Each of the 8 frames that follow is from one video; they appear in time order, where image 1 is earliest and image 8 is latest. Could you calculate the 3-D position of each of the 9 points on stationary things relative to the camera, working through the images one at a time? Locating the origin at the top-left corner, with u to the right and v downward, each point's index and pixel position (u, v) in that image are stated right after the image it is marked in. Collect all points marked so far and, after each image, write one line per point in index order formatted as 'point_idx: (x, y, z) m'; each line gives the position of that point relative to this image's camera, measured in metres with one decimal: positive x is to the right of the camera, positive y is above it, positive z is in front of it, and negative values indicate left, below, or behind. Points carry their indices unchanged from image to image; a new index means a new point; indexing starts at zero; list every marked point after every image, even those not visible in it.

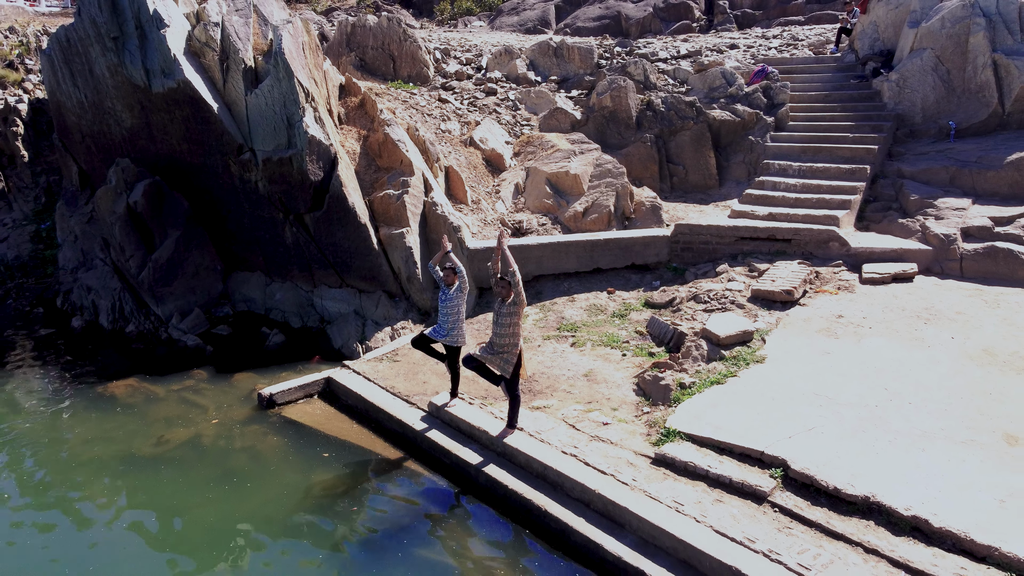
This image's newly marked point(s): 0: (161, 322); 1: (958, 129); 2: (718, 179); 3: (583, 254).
0: (-4.6, -0.4, +10.5) m
1: (+5.3, +1.9, +9.4) m
2: (+2.8, +1.5, +10.5) m
3: (+0.8, +0.4, +8.8) m
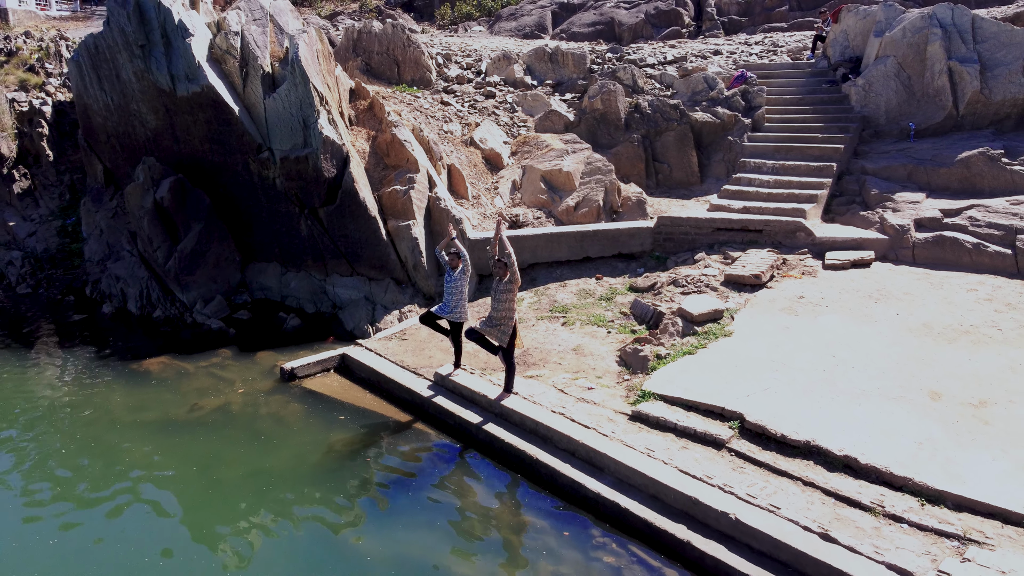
0: (-4.7, -0.3, +11.3) m
1: (+5.3, +2.1, +10.2) m
2: (+2.7, +1.6, +11.4) m
3: (+0.8, +0.5, +9.7) m
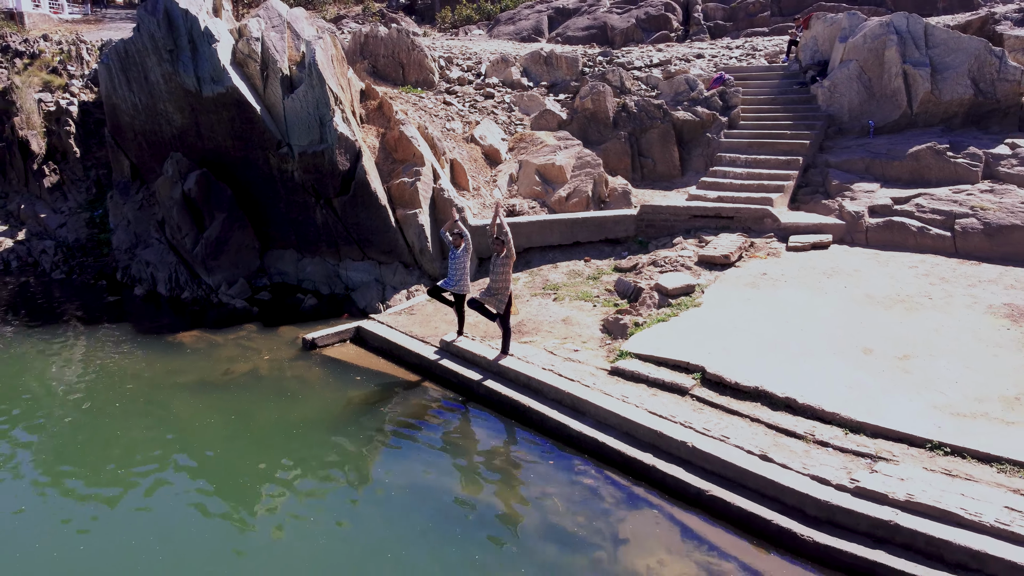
0: (-4.7, 0.0, +12.4) m
1: (+5.3, +2.3, +11.3) m
2: (+2.7, +1.9, +12.4) m
3: (+0.7, +0.8, +10.8) m
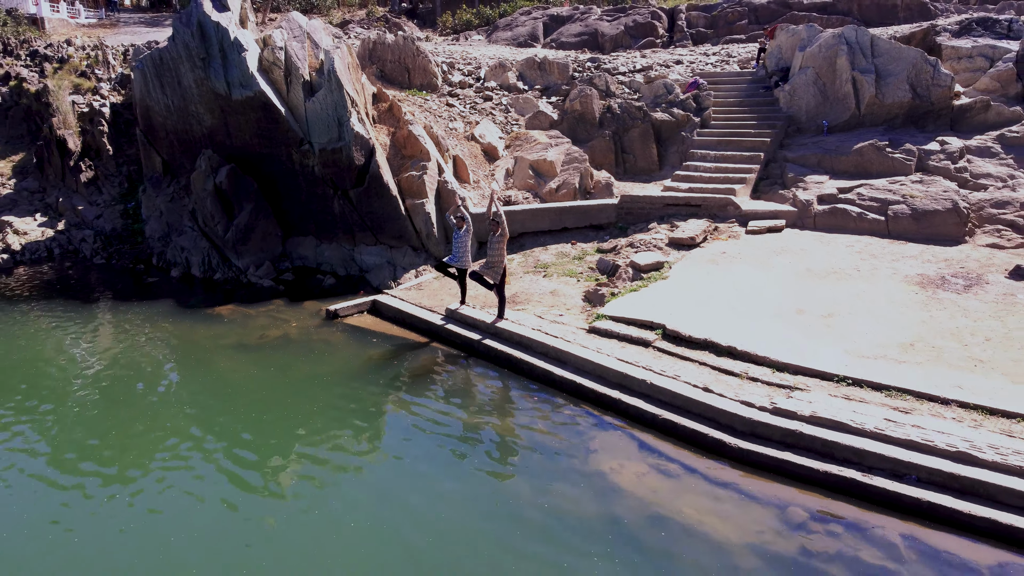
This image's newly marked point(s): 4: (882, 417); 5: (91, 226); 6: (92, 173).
0: (-4.8, +0.3, +13.9) m
1: (+5.2, +2.6, +12.8) m
2: (+2.6, +2.2, +13.9) m
3: (+0.7, +1.1, +12.3) m
4: (+3.1, -1.1, +6.6) m
5: (-9.1, +1.3, +16.9) m
6: (-9.6, +2.6, +17.9) m
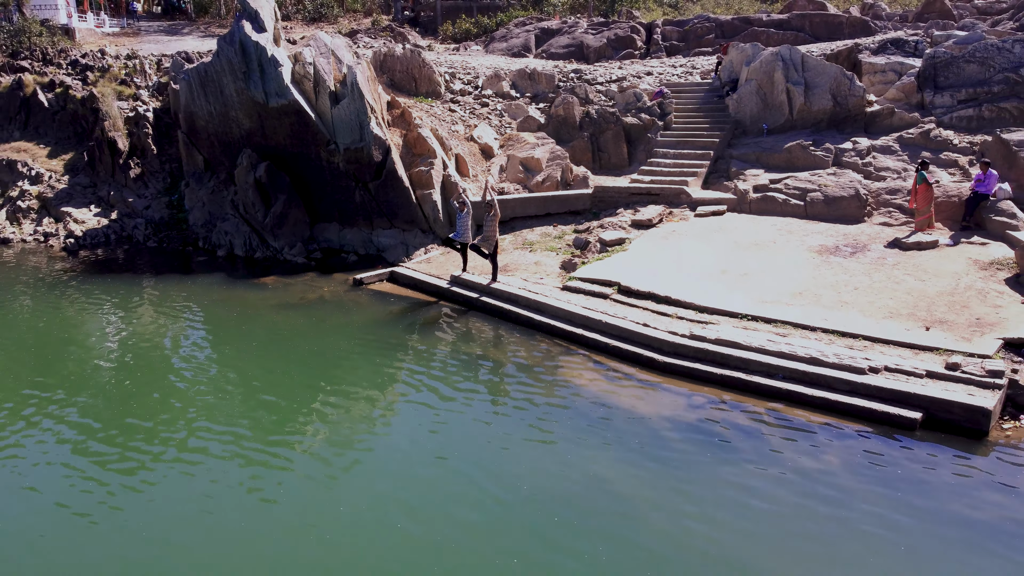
0: (-4.9, +0.8, +16.4) m
1: (+5.1, +3.1, +15.4) m
2: (+2.5, +2.7, +16.5) m
3: (+0.5, +1.6, +14.8) m
4: (+3.0, -0.6, +9.2) m
5: (-9.3, +1.8, +19.5) m
6: (-9.8, +3.1, +20.5) m
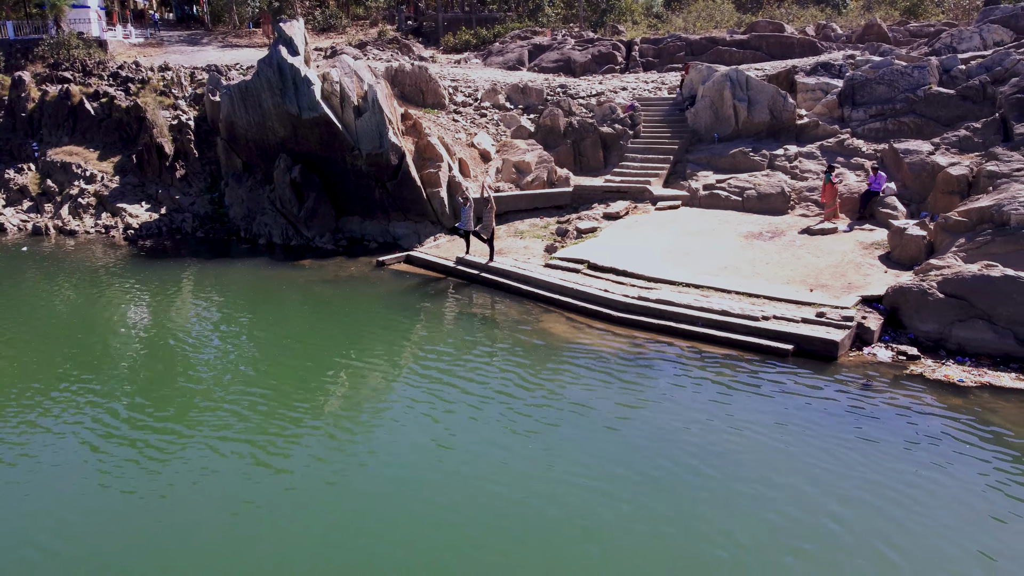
0: (-5.1, +1.2, +19.6) m
1: (+4.9, +3.6, +18.5) m
2: (+2.3, +3.1, +19.6) m
3: (+0.4, +2.0, +18.0) m
4: (+2.8, -0.2, +12.3) m
5: (-9.4, +2.2, +22.6) m
6: (-9.9, +3.5, +23.6) m
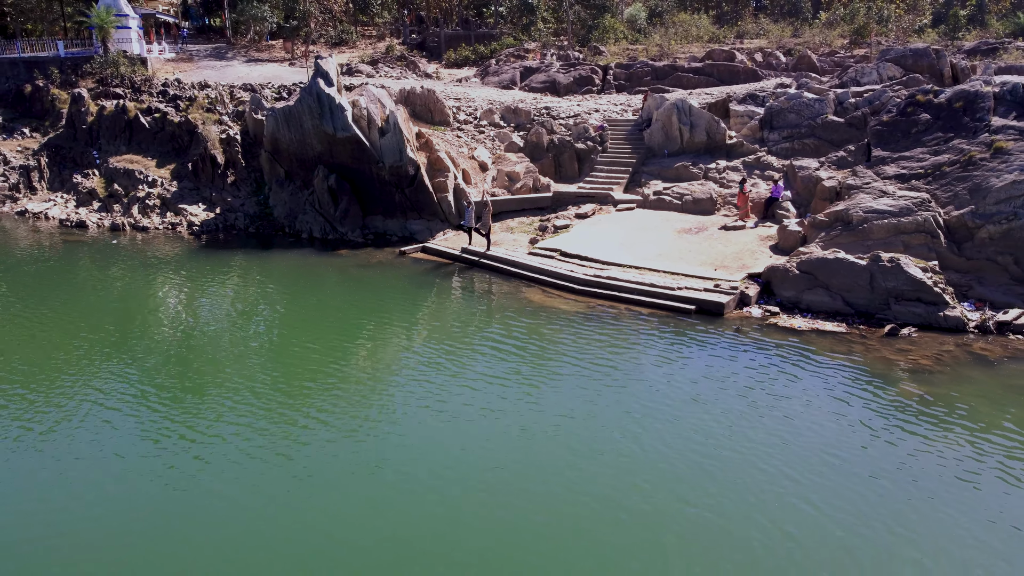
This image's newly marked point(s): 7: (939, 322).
0: (-5.3, +1.6, +24.4) m
1: (+4.7, +4.0, +23.4) m
2: (+2.1, +3.6, +24.5) m
3: (+0.2, +2.5, +22.8) m
4: (+2.6, +0.3, +17.2) m
5: (-9.6, +2.7, +27.4) m
6: (-10.2, +4.0, +28.4) m
7: (+7.8, -0.6, +14.2) m
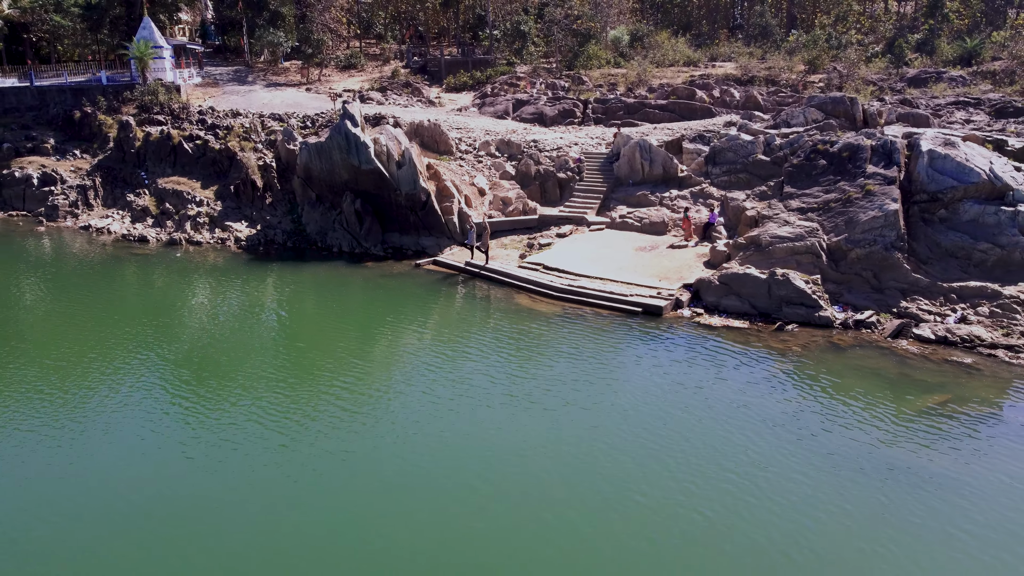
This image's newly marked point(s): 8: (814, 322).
0: (-5.5, +1.5, +29.7) m
1: (+4.5, +3.9, +28.7) m
2: (+1.8, +3.4, +29.8) m
3: (-0.1, +2.3, +28.1) m
4: (+2.5, +0.1, +22.5) m
5: (-9.9, +2.5, +32.7) m
6: (-10.4, +3.8, +33.6) m
7: (+7.6, -0.8, +19.6) m
8: (+7.6, -0.8, +19.6) m
